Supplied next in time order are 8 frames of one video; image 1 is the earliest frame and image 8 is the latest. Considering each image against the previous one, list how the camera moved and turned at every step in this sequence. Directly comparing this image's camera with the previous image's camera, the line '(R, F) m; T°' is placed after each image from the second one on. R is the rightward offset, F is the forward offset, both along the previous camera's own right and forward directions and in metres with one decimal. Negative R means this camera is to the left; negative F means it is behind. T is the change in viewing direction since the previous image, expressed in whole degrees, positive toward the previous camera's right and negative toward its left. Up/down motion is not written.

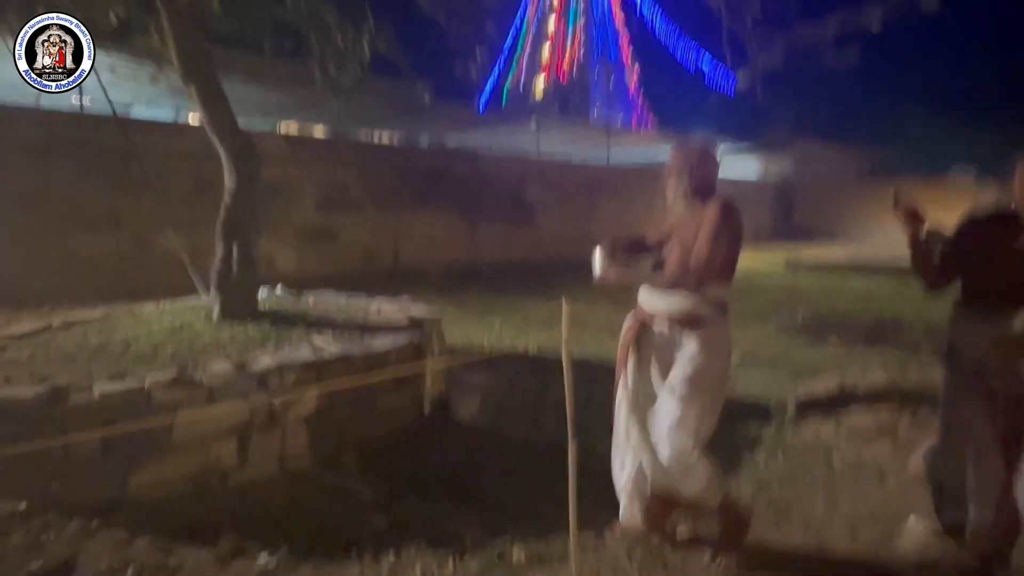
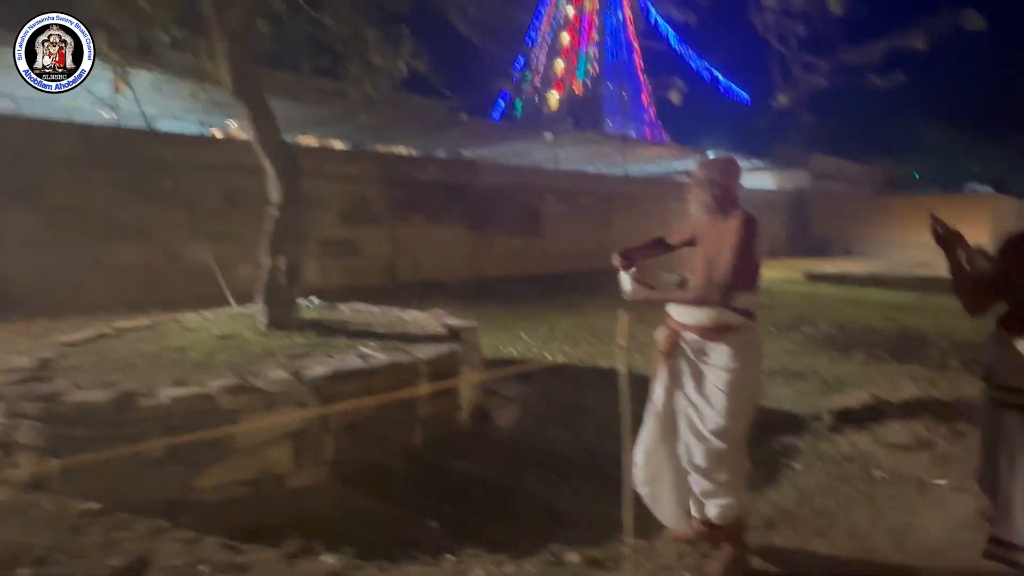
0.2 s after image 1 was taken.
(-0.3, -0.2) m; 0°
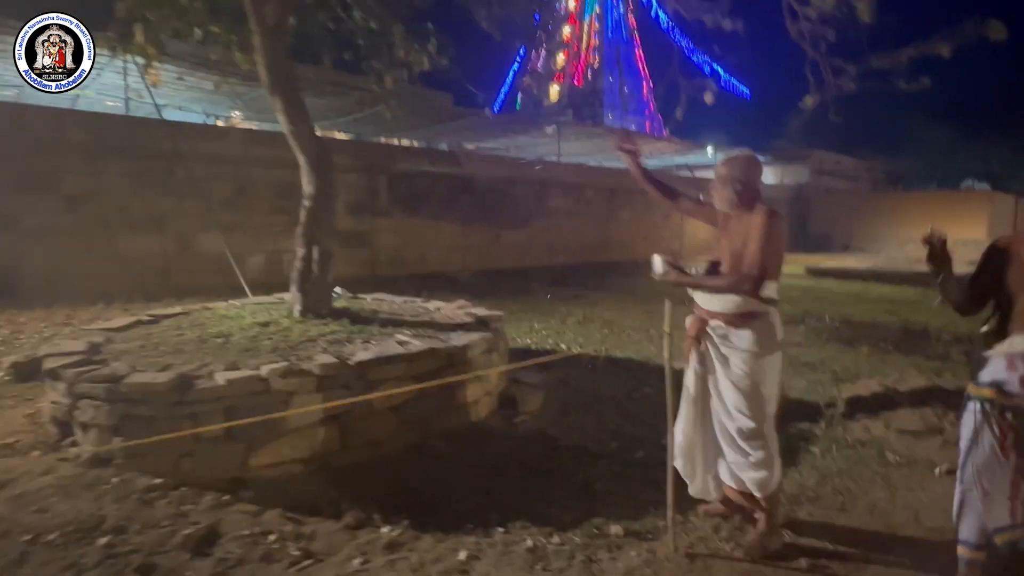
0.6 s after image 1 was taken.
(-0.3, -0.2) m; +2°
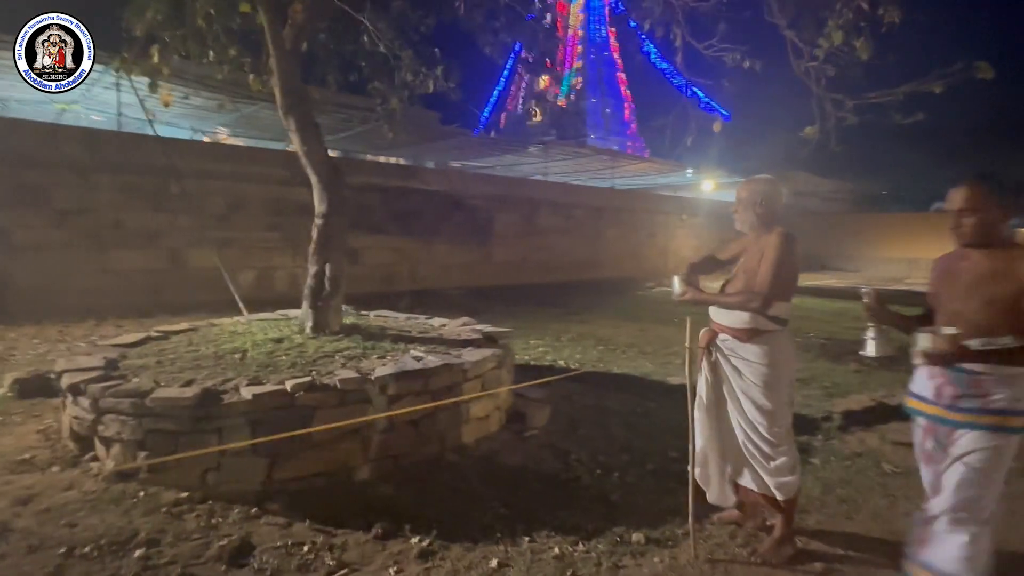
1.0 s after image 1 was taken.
(-0.3, -0.2) m; +3°
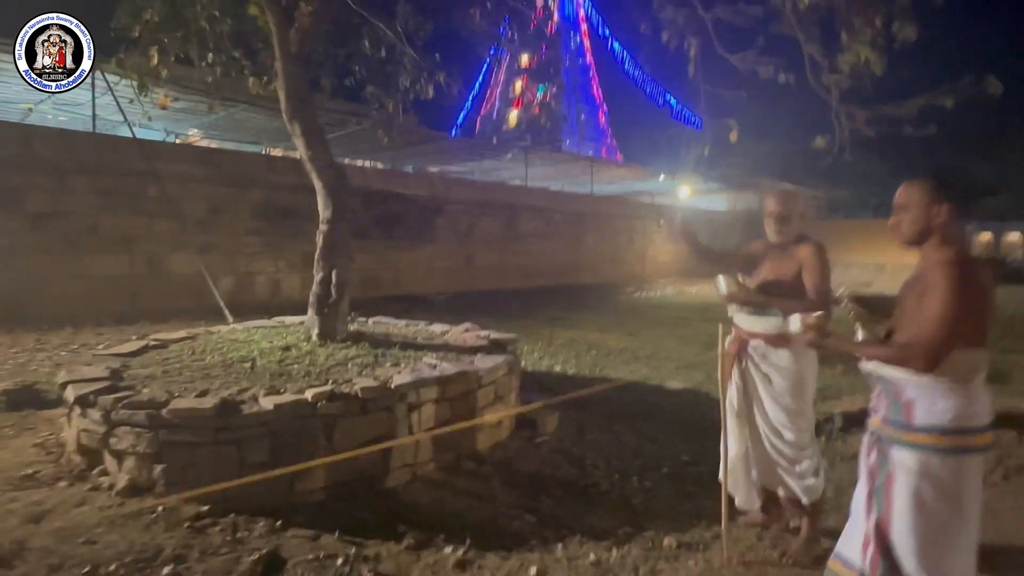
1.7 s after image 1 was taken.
(-0.4, 0.0) m; +4°
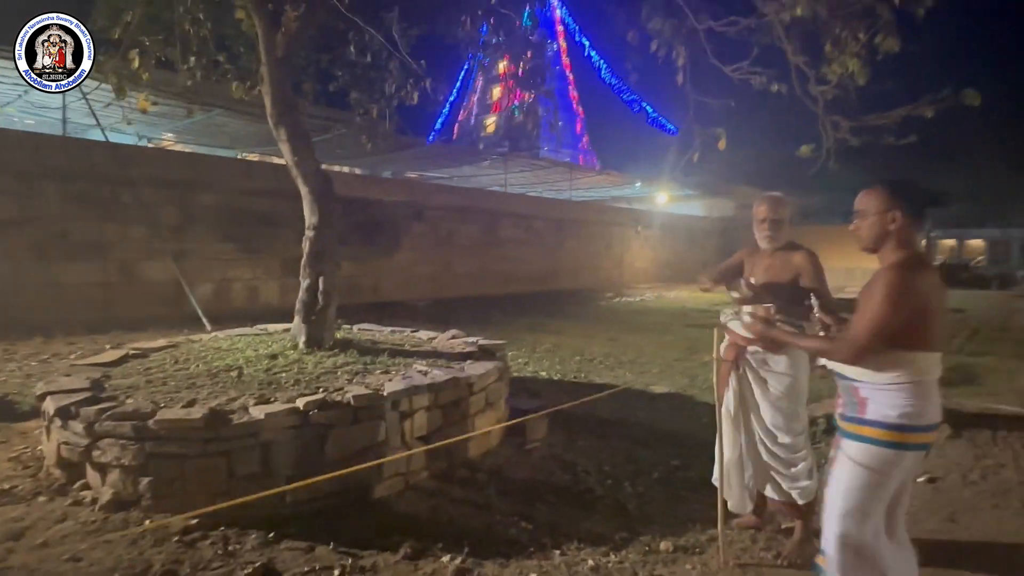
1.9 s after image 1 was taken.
(-0.1, 0.0) m; +2°
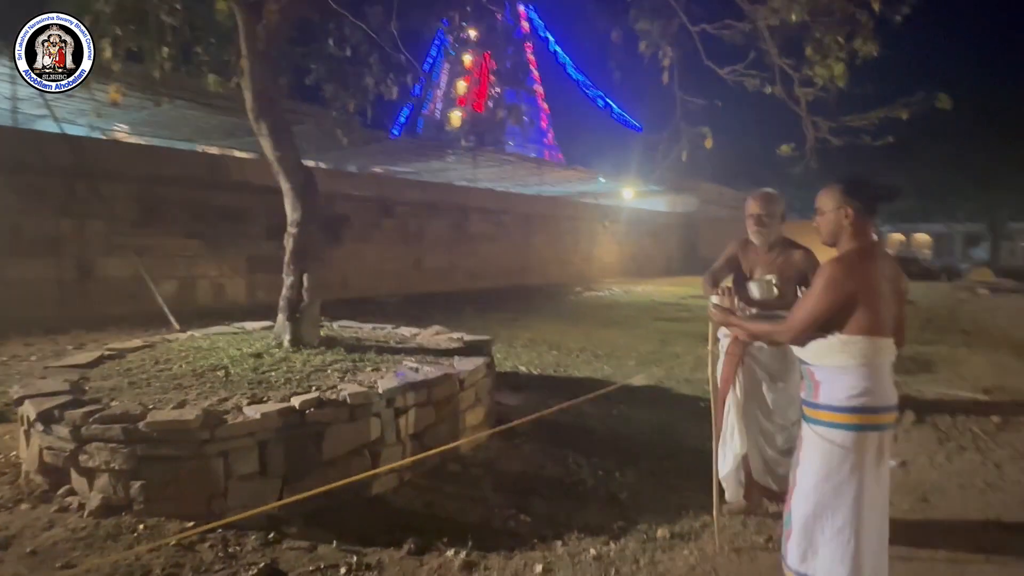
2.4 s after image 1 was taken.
(-0.3, 0.0) m; +4°
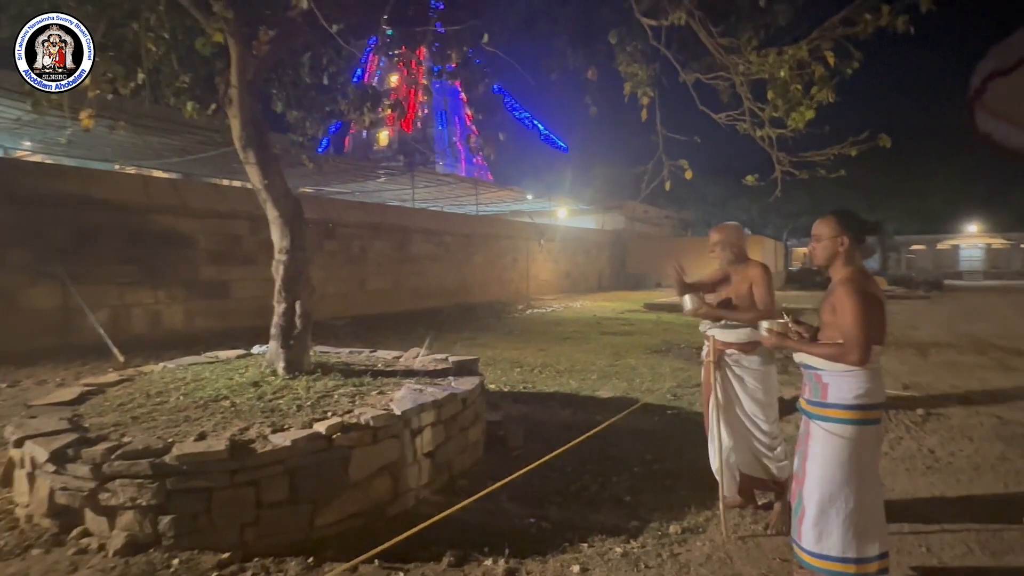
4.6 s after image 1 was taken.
(-0.7, -0.2) m; +9°
